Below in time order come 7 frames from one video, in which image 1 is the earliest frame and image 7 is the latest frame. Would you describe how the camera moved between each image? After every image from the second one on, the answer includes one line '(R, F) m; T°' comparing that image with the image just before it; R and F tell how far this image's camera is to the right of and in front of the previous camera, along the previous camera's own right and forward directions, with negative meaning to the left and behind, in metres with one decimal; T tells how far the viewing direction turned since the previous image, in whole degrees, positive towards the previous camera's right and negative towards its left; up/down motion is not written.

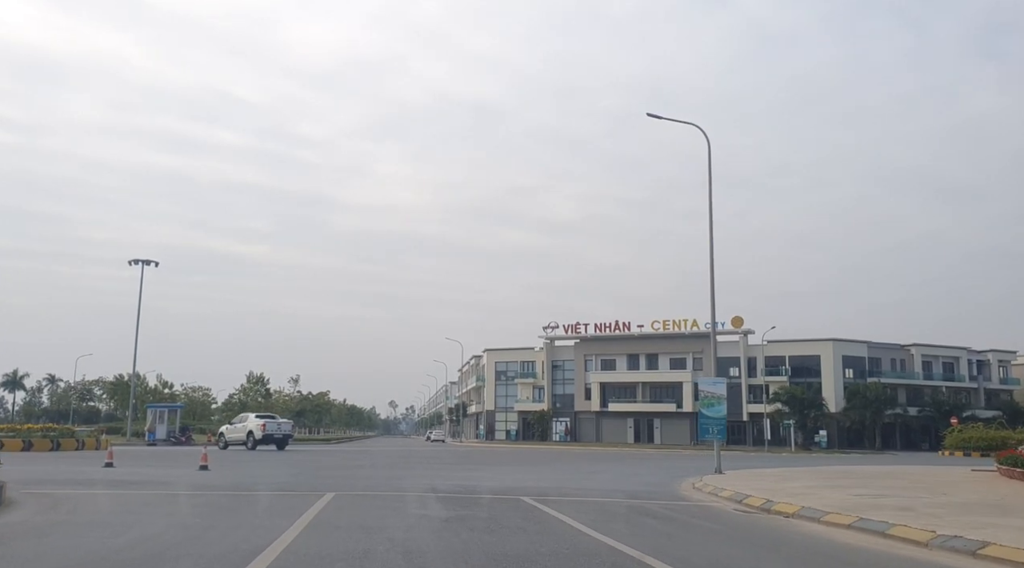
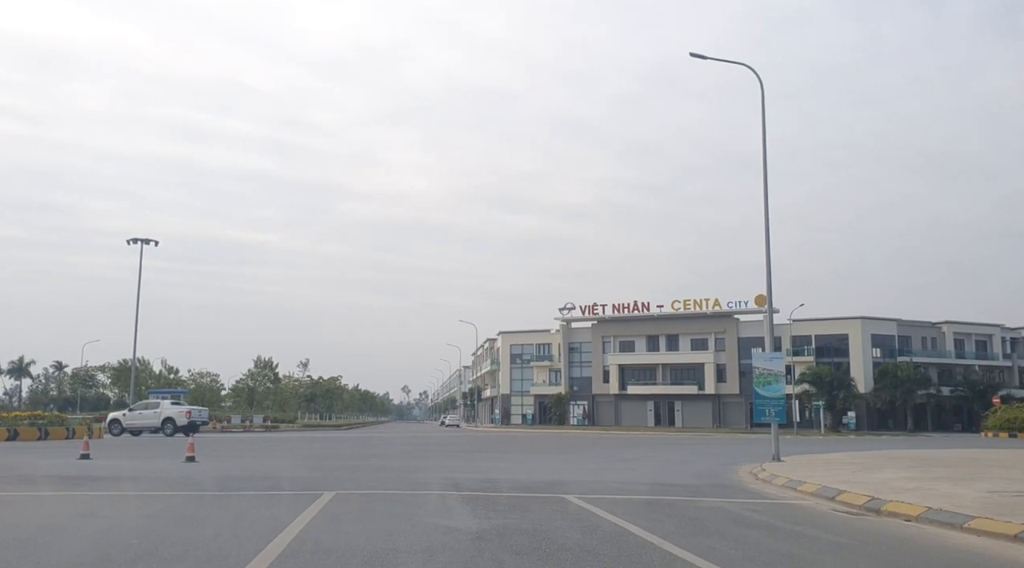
(-0.3, +2.5) m; -1°
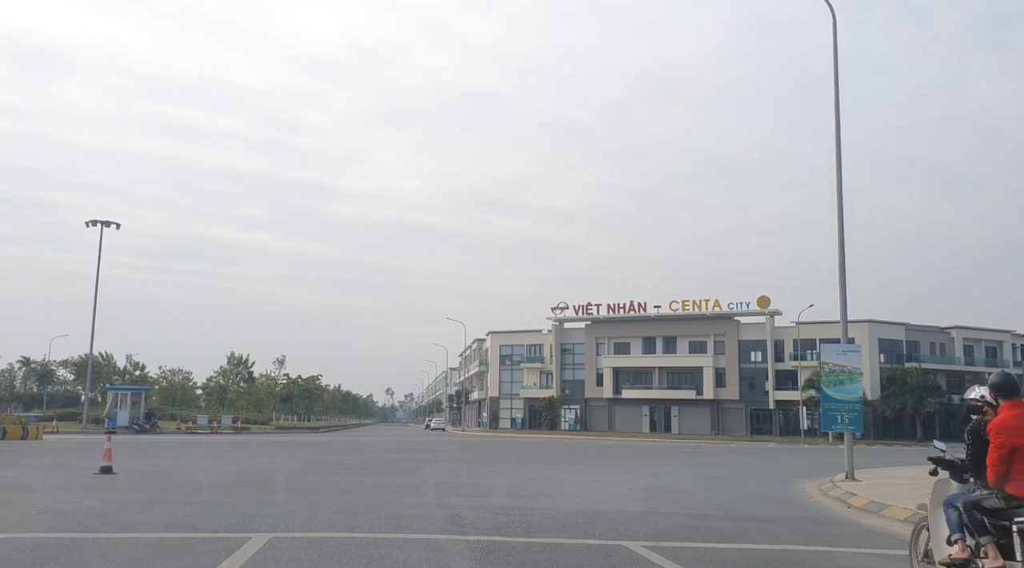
(-0.4, +3.7) m; +1°
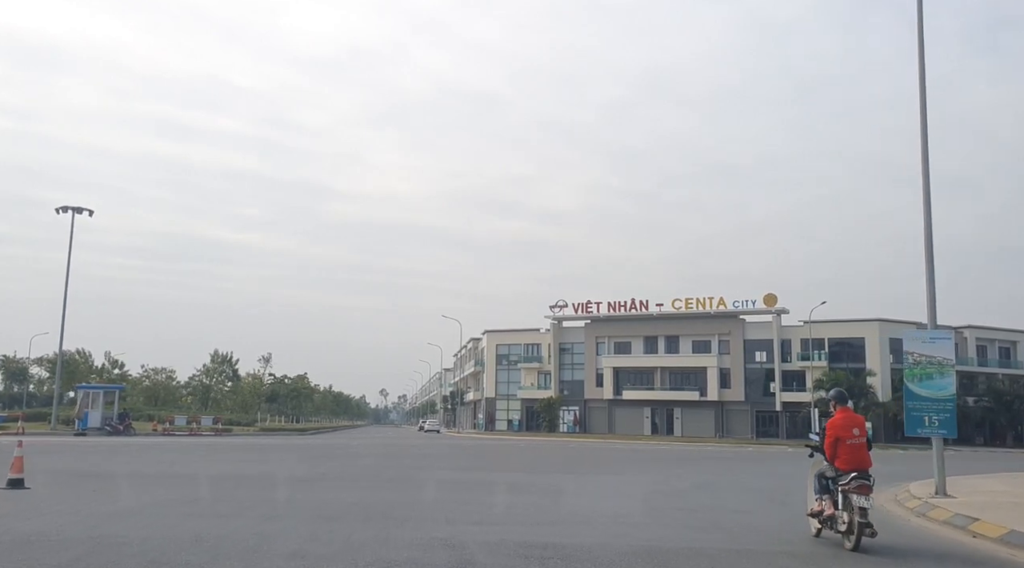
(-0.3, +2.6) m; 0°
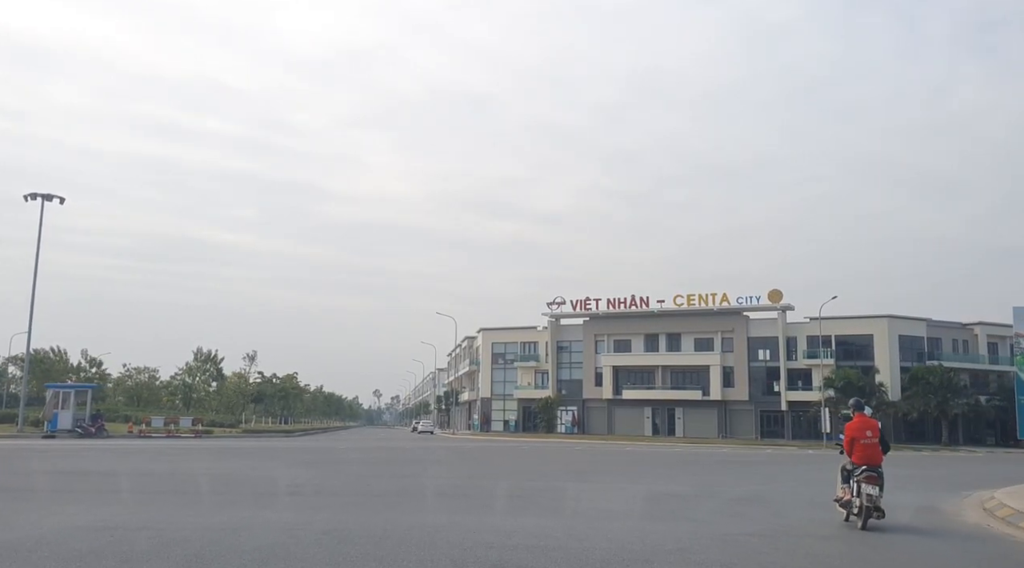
(-0.3, +2.4) m; 0°
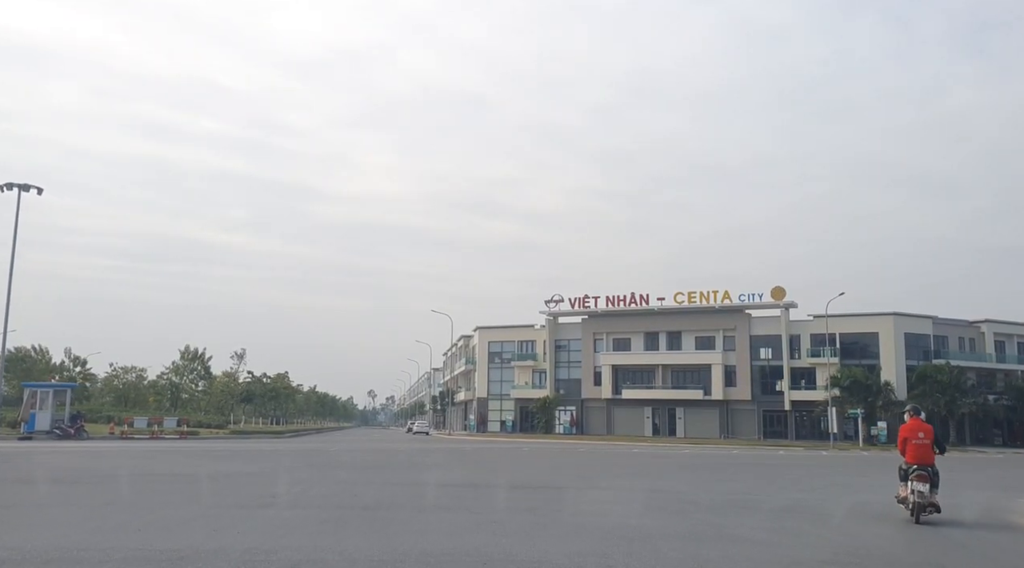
(-0.2, +1.6) m; 0°
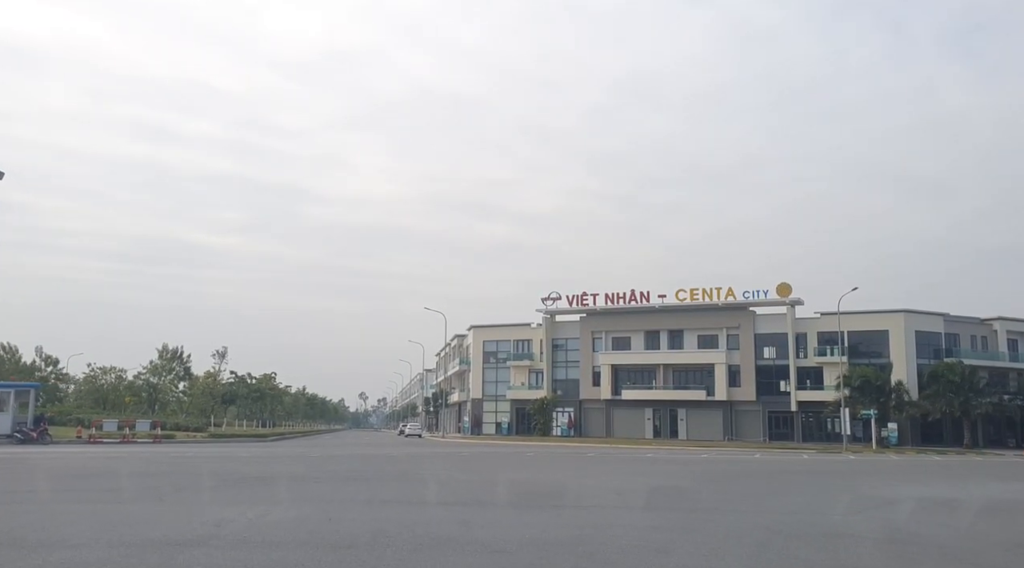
(-0.3, +2.5) m; +1°
